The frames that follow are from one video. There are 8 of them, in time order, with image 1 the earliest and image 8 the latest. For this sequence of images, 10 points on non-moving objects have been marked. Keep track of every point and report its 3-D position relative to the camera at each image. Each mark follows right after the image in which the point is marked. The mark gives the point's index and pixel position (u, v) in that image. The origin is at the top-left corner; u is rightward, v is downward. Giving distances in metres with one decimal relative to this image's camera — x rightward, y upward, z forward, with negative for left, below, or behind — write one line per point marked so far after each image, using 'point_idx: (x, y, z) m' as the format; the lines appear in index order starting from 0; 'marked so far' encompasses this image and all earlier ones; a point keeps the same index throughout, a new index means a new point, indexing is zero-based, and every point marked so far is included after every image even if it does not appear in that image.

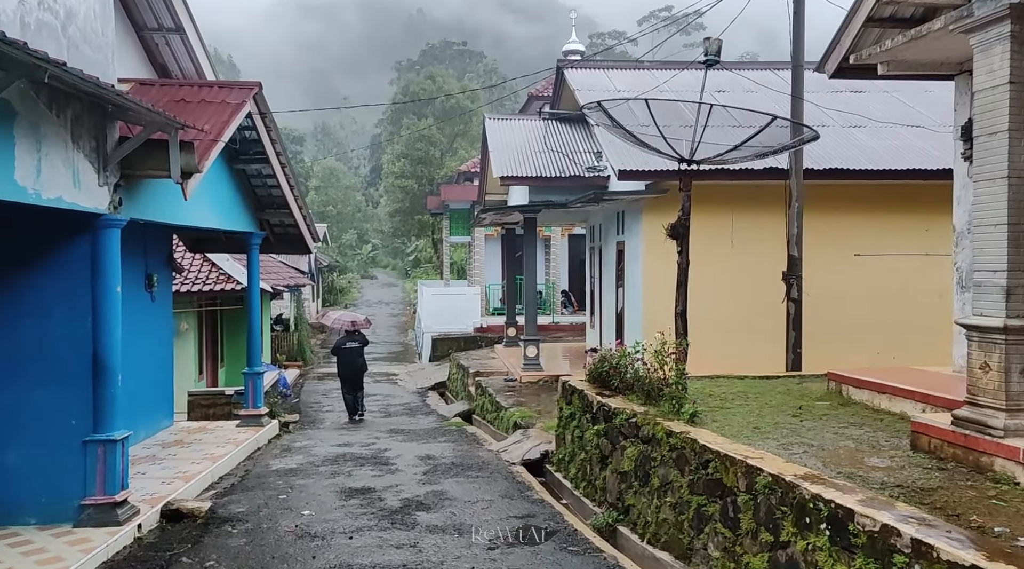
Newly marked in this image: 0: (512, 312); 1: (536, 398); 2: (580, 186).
0: (0.0, -0.6, +18.6) m
1: (+0.3, -1.5, +12.3) m
2: (+1.0, +1.5, +14.1) m
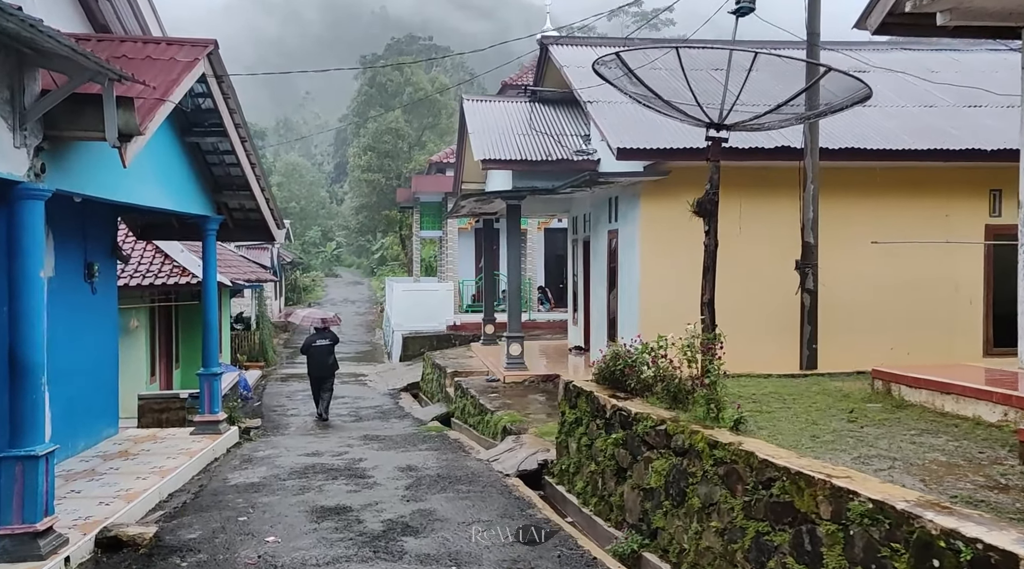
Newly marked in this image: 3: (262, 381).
0: (-0.4, -0.4, +17.6) m
1: (+0.1, -1.4, +11.3) m
2: (+0.8, +1.6, +13.1) m
3: (-5.1, -2.0, +19.2) m
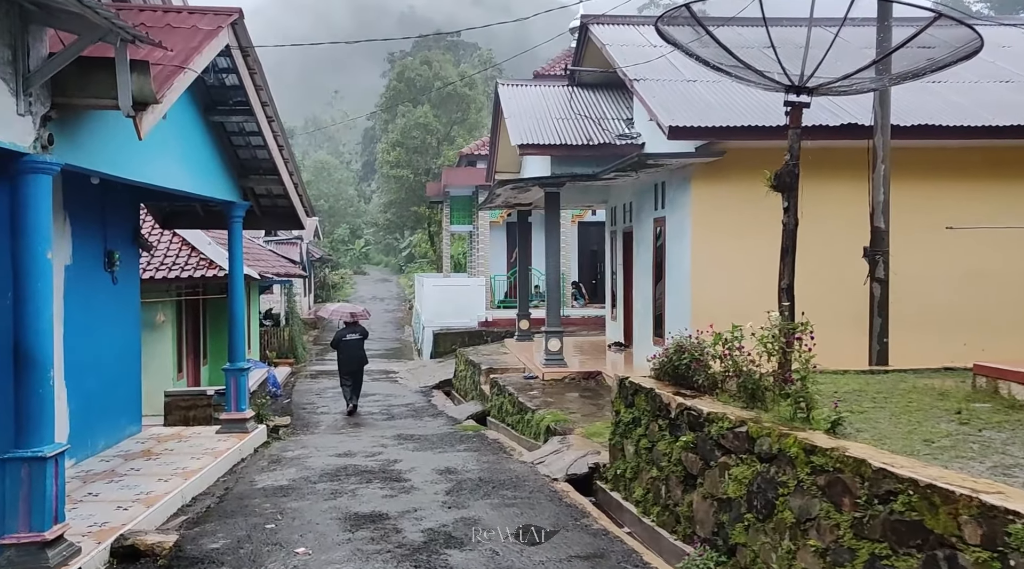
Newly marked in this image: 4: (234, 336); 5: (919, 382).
0: (+0.2, -0.3, +17.0) m
1: (+0.6, -1.3, +10.6) m
2: (+1.3, +1.7, +12.4) m
3: (-4.4, -1.9, +18.7) m
4: (-2.9, -0.5, +9.7) m
5: (+2.6, -0.6, +6.0) m
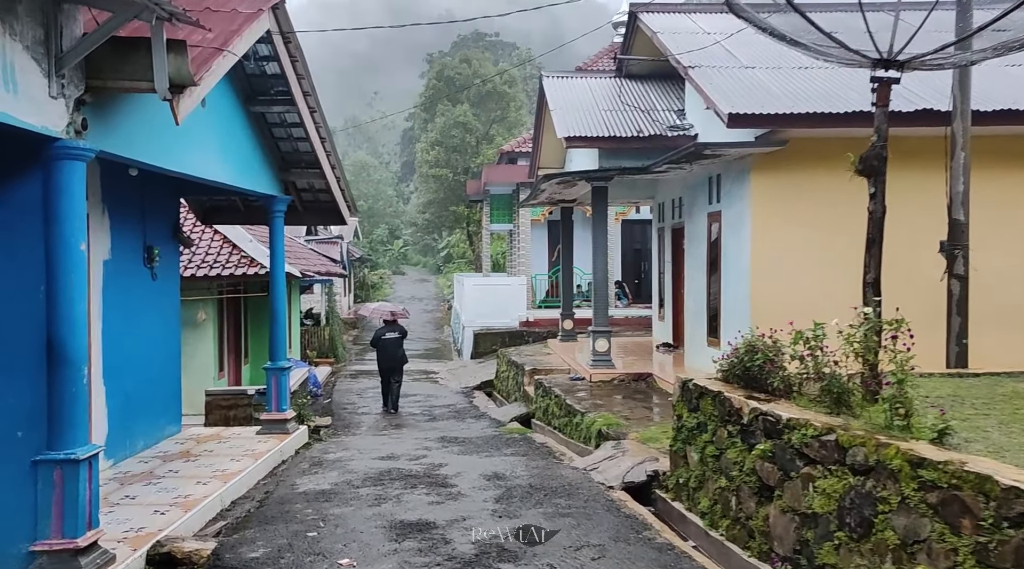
0: (+1.0, -0.3, +16.6) m
1: (+1.1, -1.3, +10.2) m
2: (+1.9, +1.8, +12.0) m
3: (-3.6, -1.8, +18.5) m
4: (-2.4, -0.5, +9.4) m
5: (+2.9, -0.6, +5.5) m
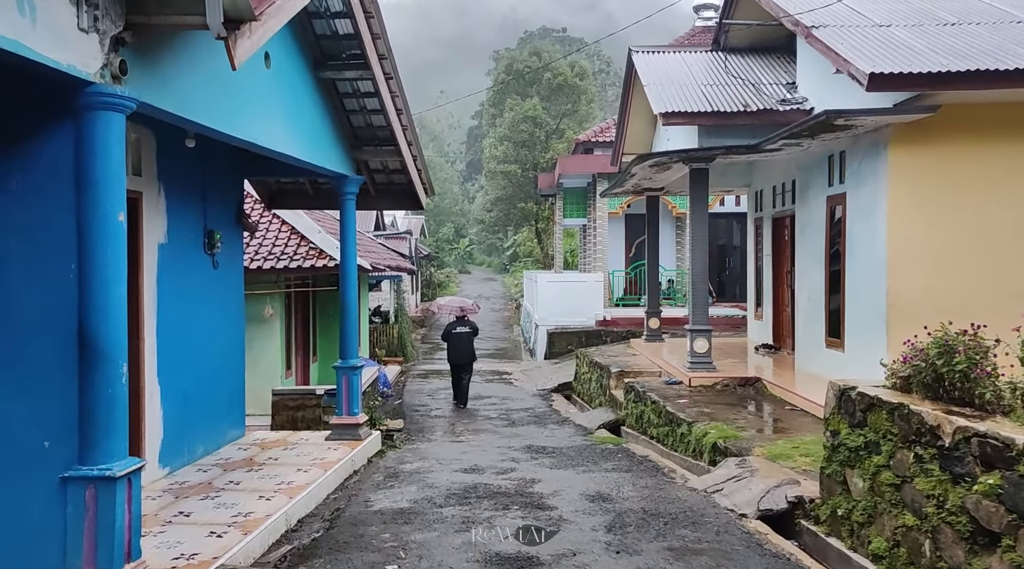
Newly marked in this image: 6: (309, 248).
0: (+2.3, -0.3, +15.4) m
1: (+2.0, -1.2, +9.1) m
2: (+3.0, +1.8, +10.8) m
3: (-2.1, -1.8, +17.6) m
4: (-1.5, -0.4, +8.5) m
5: (+3.5, -0.5, +4.2) m
6: (-2.6, +0.5, +11.7) m
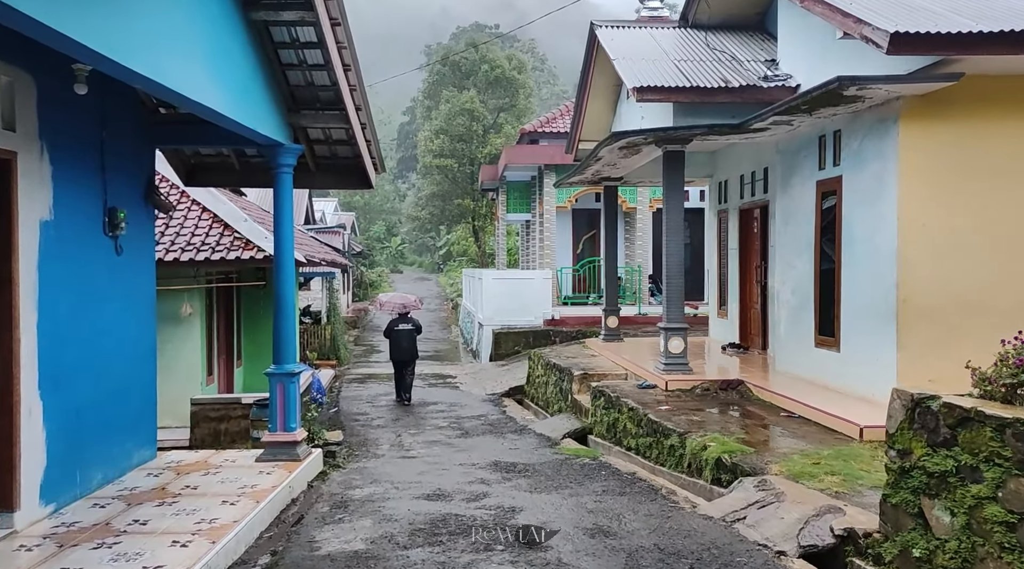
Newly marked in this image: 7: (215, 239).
0: (+1.5, -0.2, +14.4) m
1: (+1.7, -1.1, +8.0) m
2: (+2.5, +1.9, +9.8) m
3: (-3.1, -1.7, +16.3) m
4: (-1.8, -0.3, +7.2) m
5: (+3.6, -0.5, +3.3) m
6: (-3.1, +0.5, +10.3) m
7: (-3.3, +0.5, +10.3) m
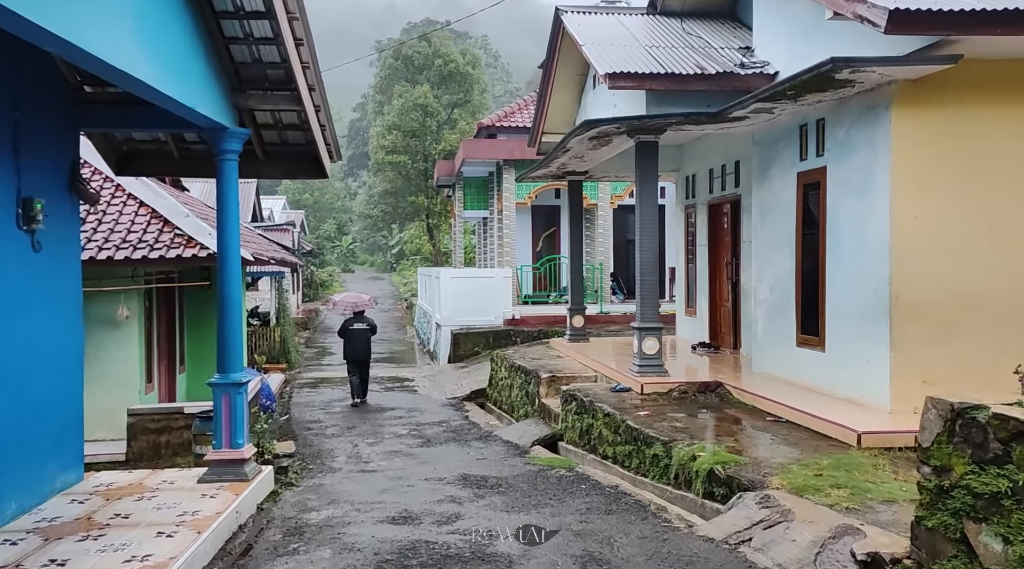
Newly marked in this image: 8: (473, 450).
0: (+1.0, -0.2, +13.8) m
1: (+1.5, -1.1, +7.5) m
2: (+2.2, +1.9, +9.3) m
3: (-3.7, -1.7, +15.5) m
4: (-2.0, -0.3, +6.4) m
5: (+3.6, -0.4, +2.9) m
6: (-3.4, +0.5, +9.5) m
7: (-3.6, +0.5, +9.5) m
8: (-0.4, -1.7, +9.6) m
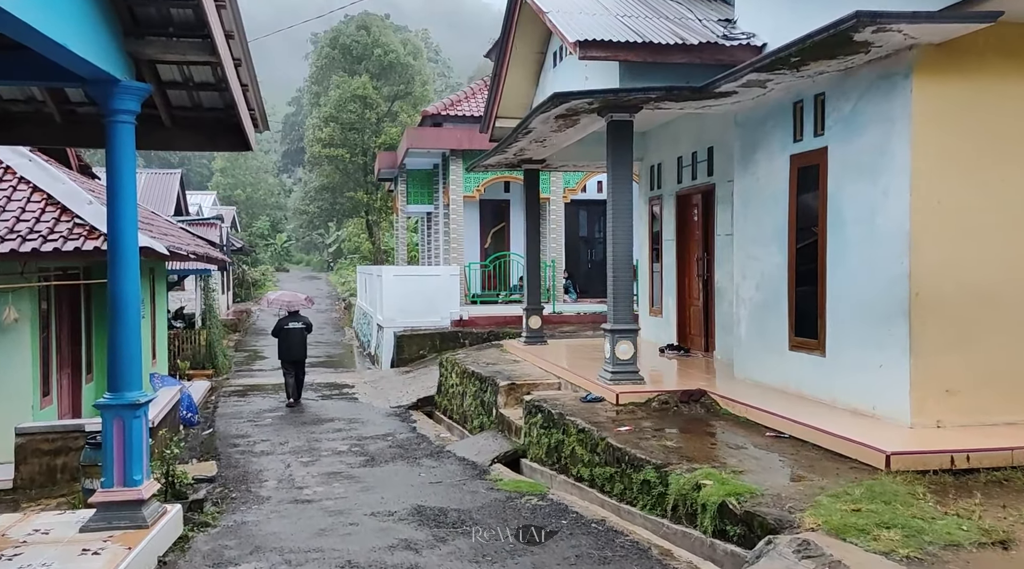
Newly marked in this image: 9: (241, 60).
0: (+0.3, -0.1, +12.7) m
1: (+1.2, -1.1, +6.4) m
2: (+1.8, +2.0, +8.3) m
3: (-4.5, -1.7, +14.1) m
4: (-2.2, -0.3, +5.2) m
5: (+3.6, -0.4, +1.9) m
6: (-3.8, +0.5, +8.1) m
7: (-4.0, +0.5, +8.1) m
8: (-0.8, -1.6, +8.4) m
9: (-1.6, +1.3, +5.5) m
